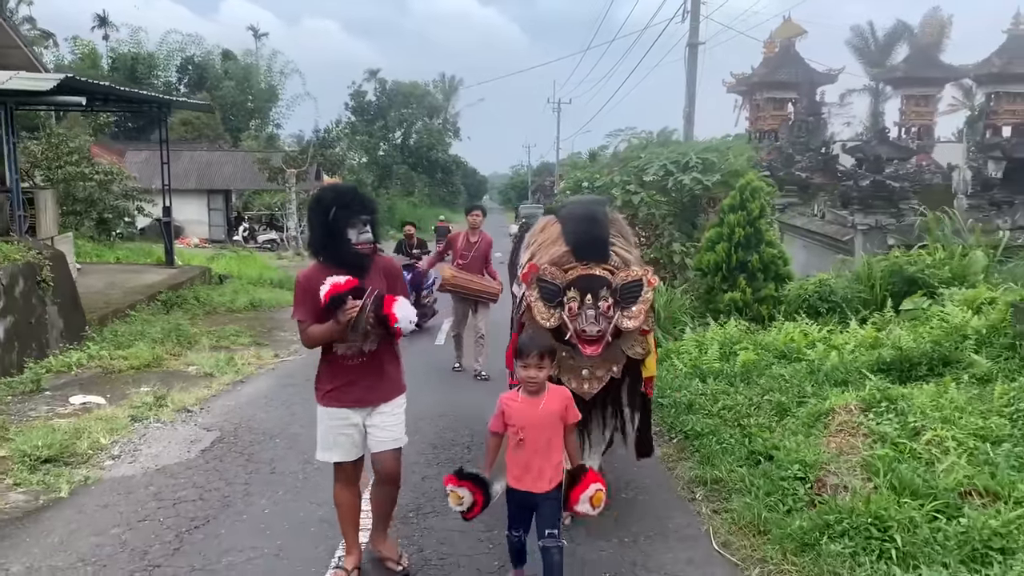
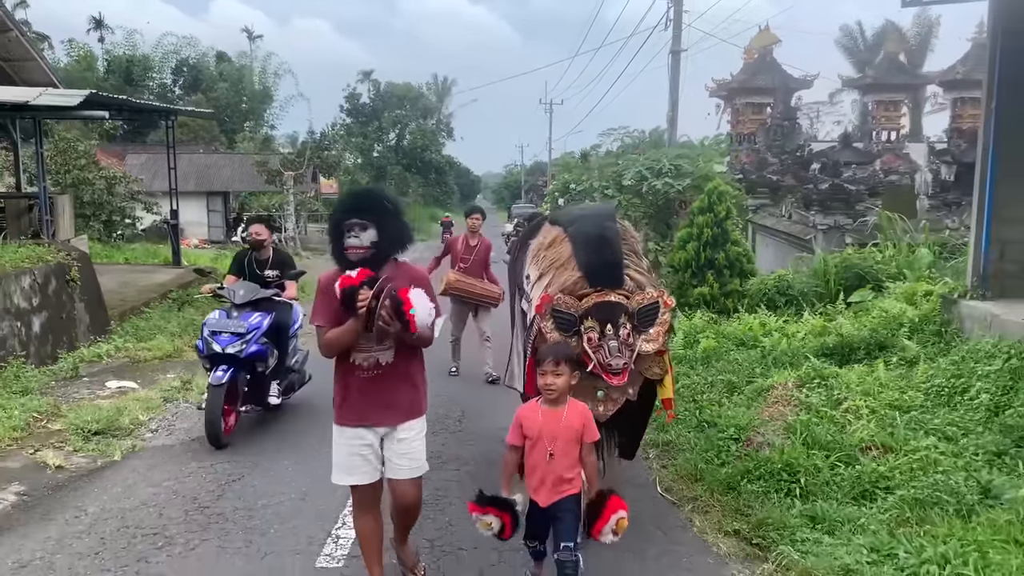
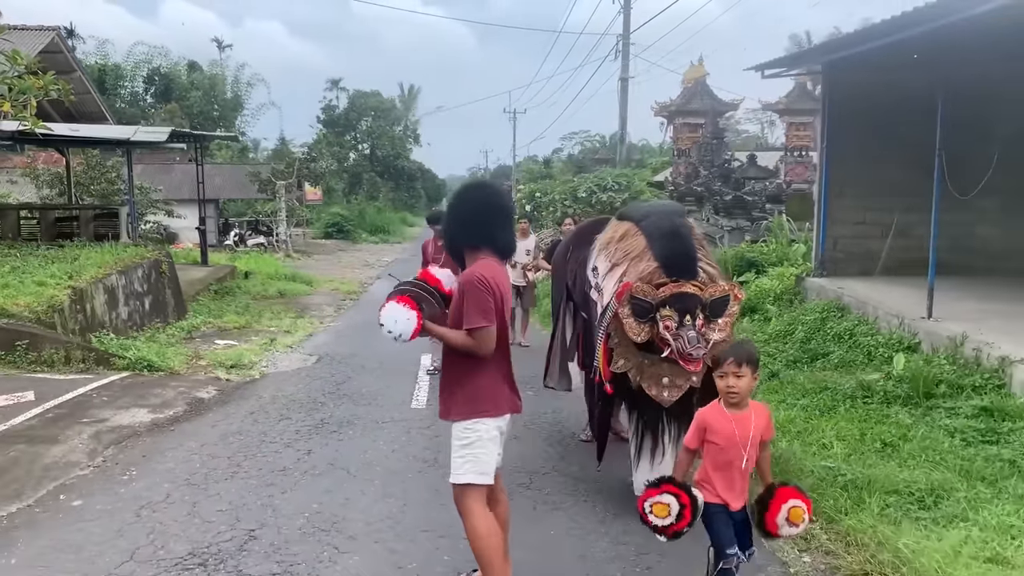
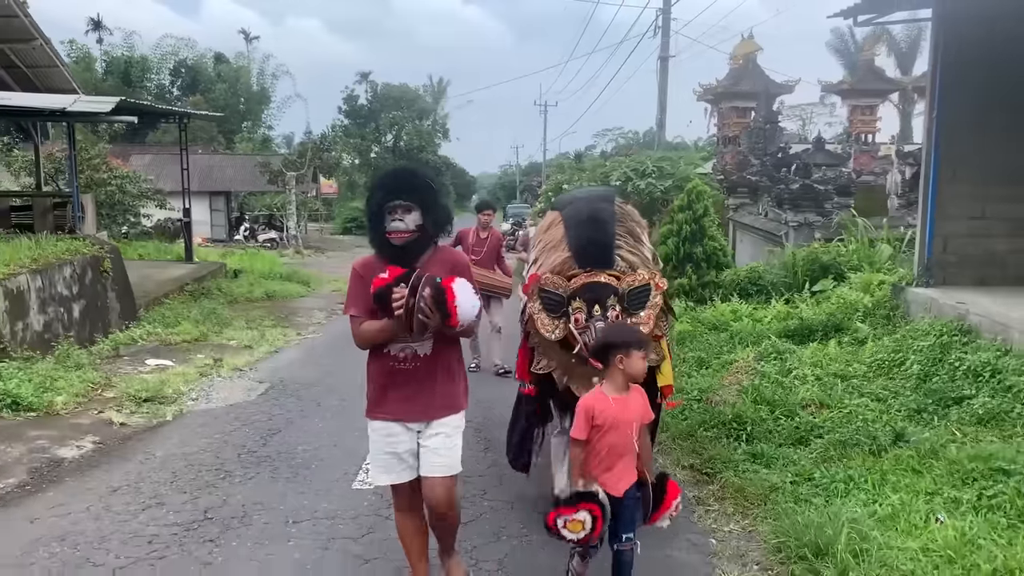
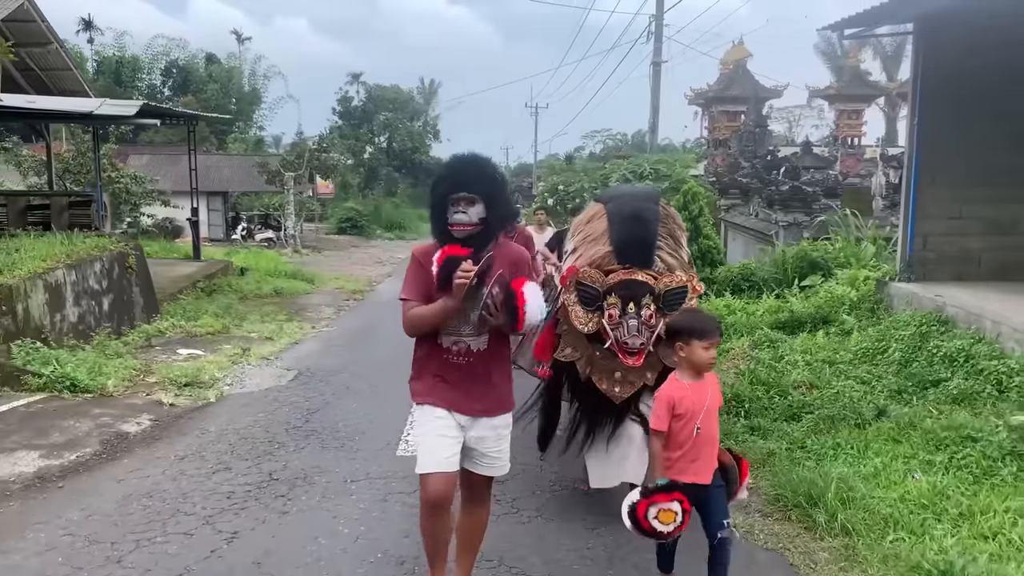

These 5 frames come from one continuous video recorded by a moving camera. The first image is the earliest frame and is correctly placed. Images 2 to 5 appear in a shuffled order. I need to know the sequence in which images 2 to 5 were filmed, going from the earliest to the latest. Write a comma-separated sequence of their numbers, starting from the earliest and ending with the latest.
2, 4, 5, 3
